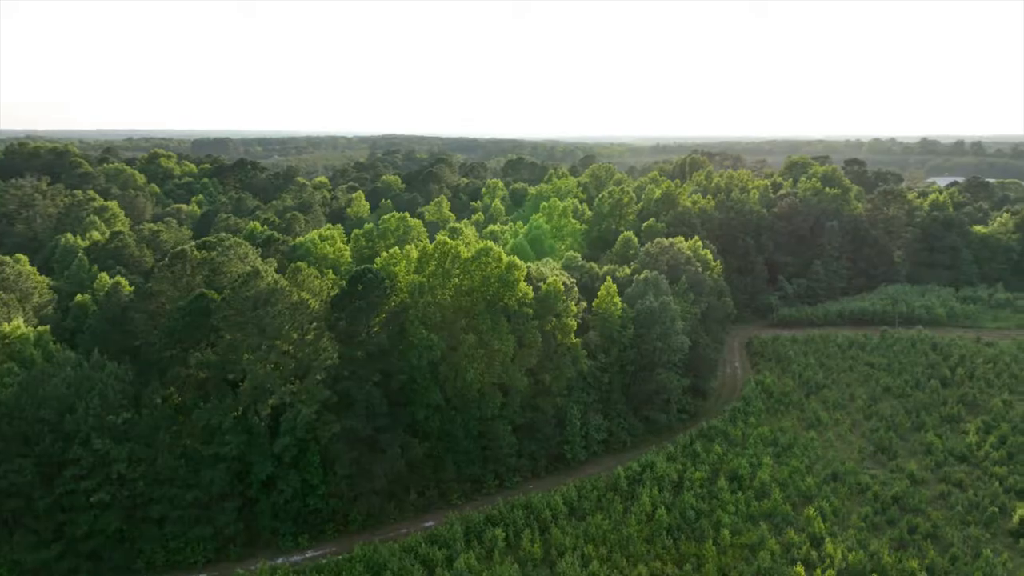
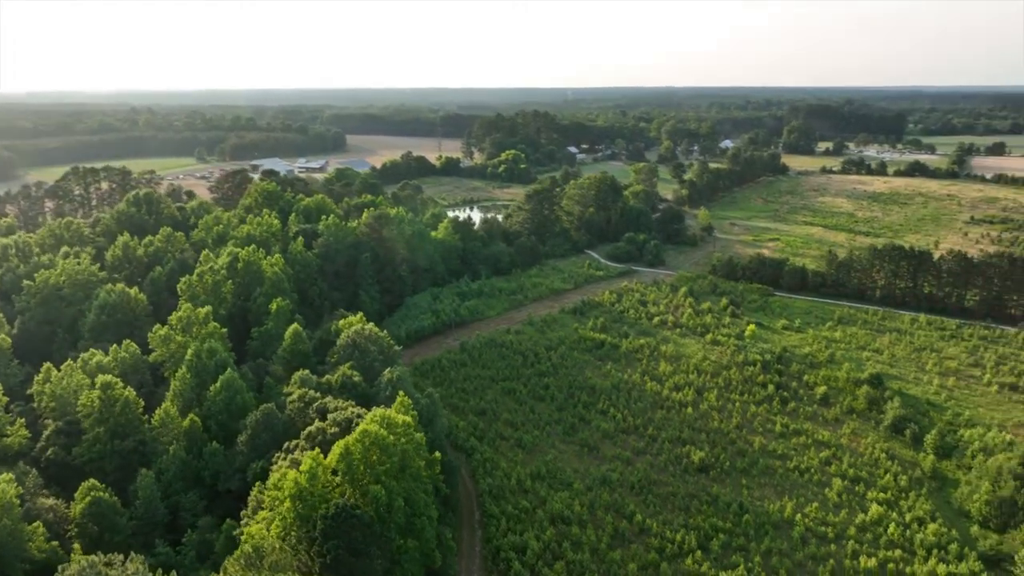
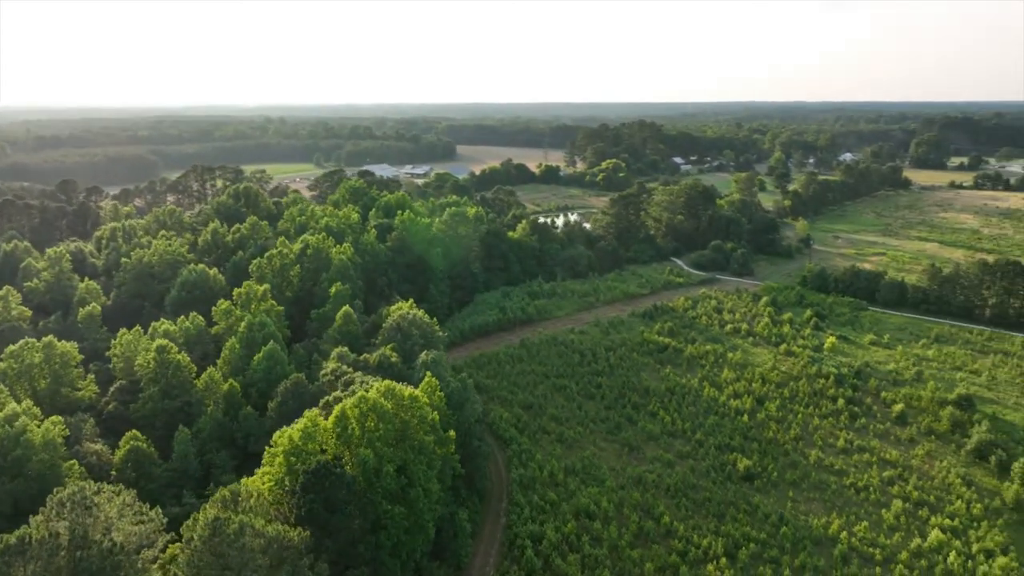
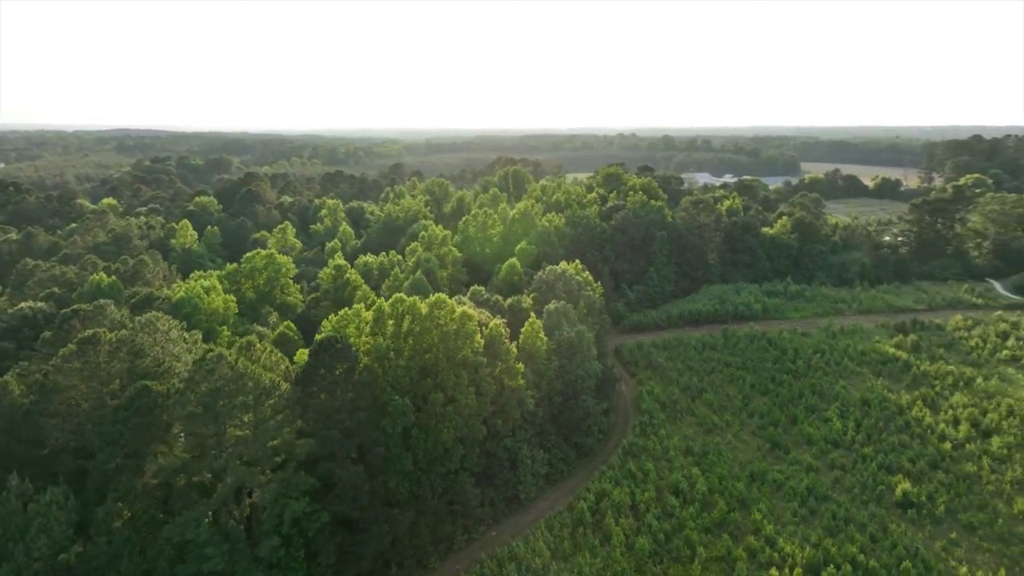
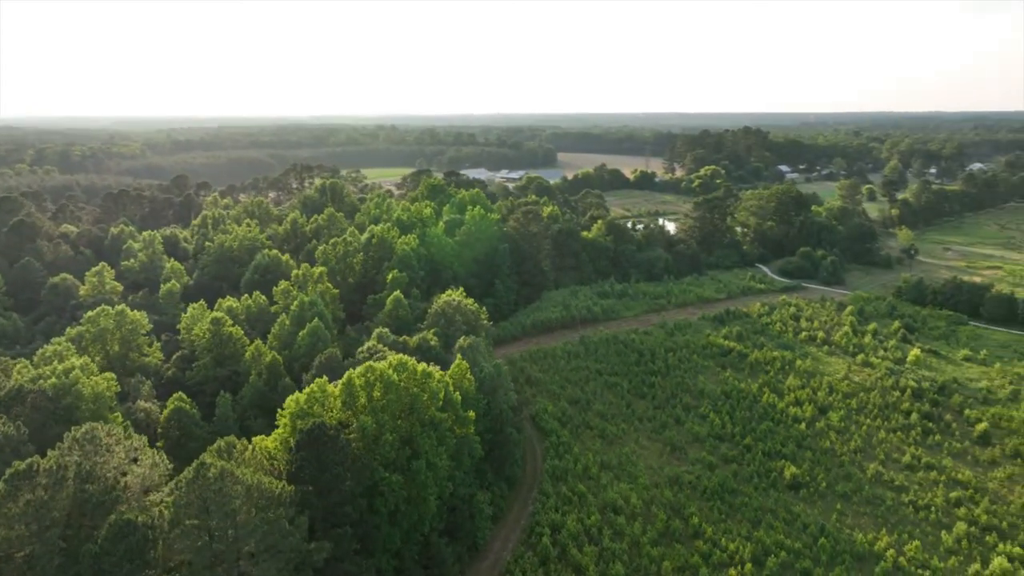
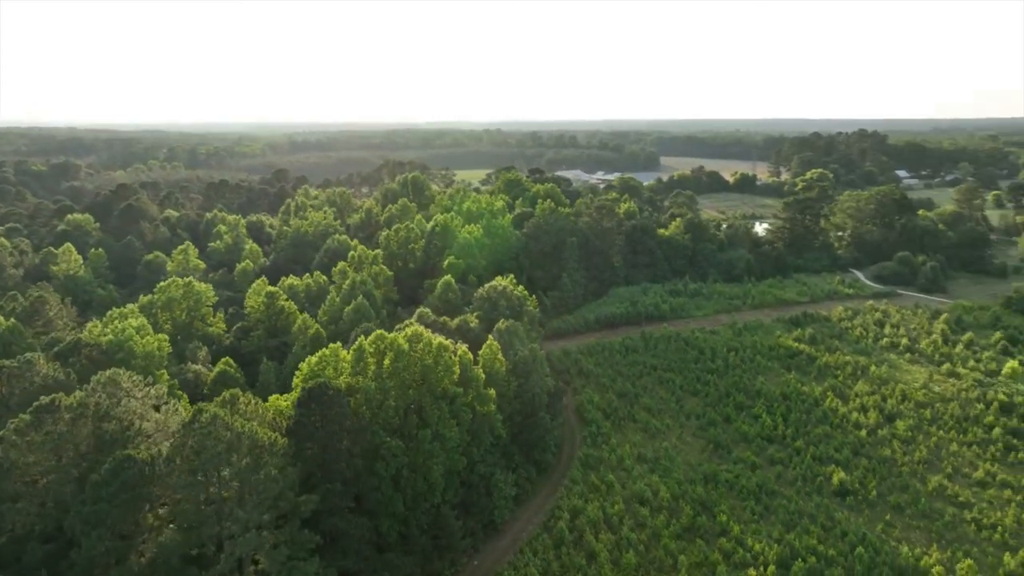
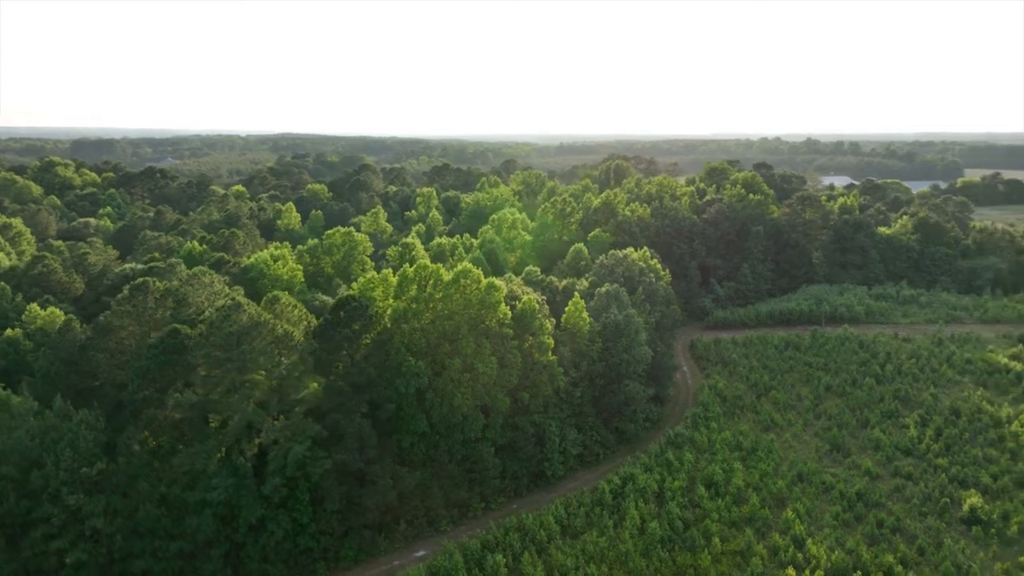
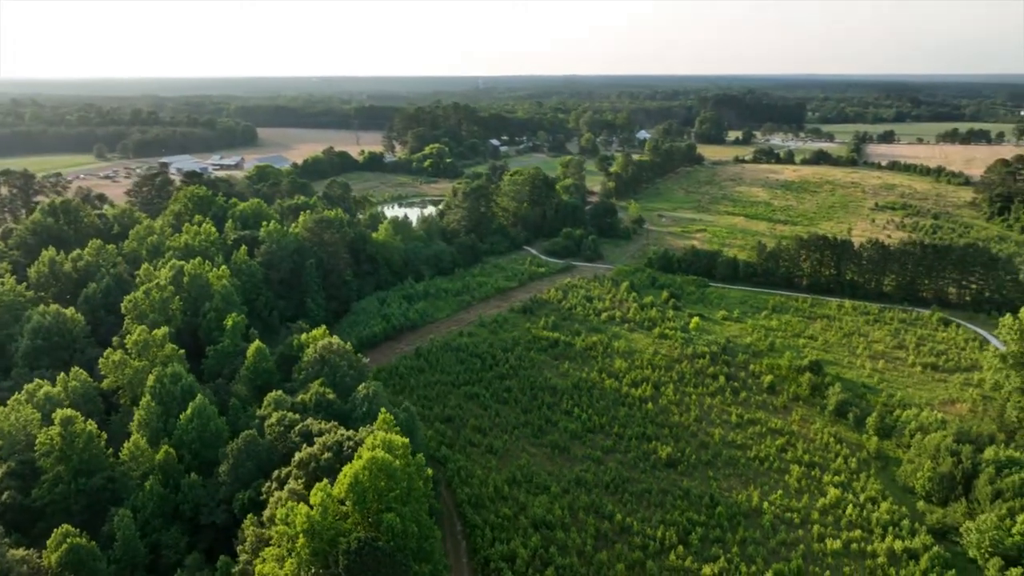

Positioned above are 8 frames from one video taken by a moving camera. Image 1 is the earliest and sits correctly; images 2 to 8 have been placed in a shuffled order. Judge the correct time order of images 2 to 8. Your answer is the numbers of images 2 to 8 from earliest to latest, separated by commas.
7, 4, 6, 5, 3, 2, 8
